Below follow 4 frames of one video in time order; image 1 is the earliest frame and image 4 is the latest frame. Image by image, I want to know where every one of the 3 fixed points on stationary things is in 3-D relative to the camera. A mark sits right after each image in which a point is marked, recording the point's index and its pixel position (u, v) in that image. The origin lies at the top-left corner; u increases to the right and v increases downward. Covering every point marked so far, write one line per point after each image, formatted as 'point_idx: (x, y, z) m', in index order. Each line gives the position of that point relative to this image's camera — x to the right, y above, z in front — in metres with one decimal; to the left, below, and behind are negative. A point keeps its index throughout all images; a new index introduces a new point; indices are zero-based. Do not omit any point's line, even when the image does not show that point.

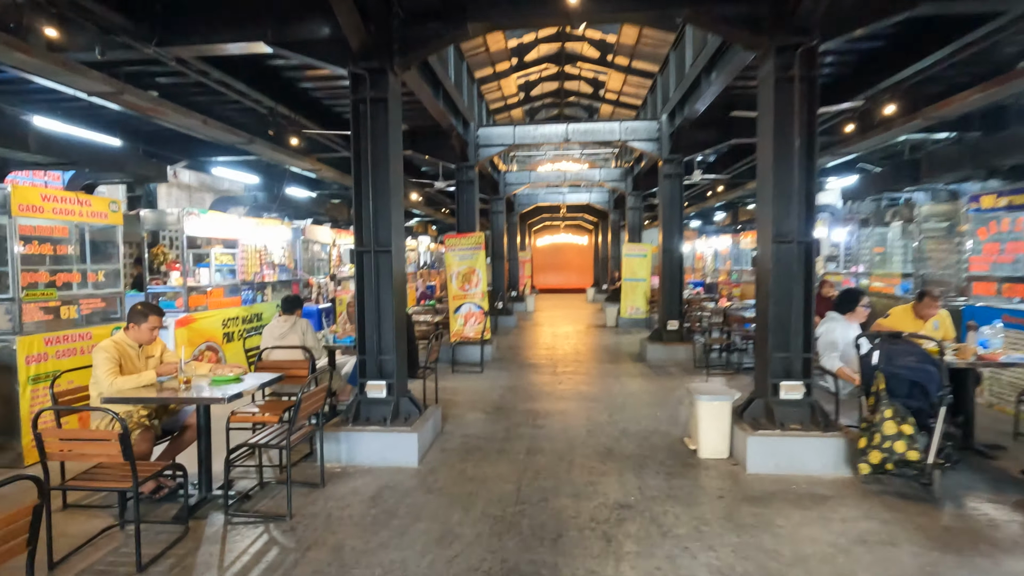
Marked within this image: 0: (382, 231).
0: (-1.2, +0.5, +4.9) m
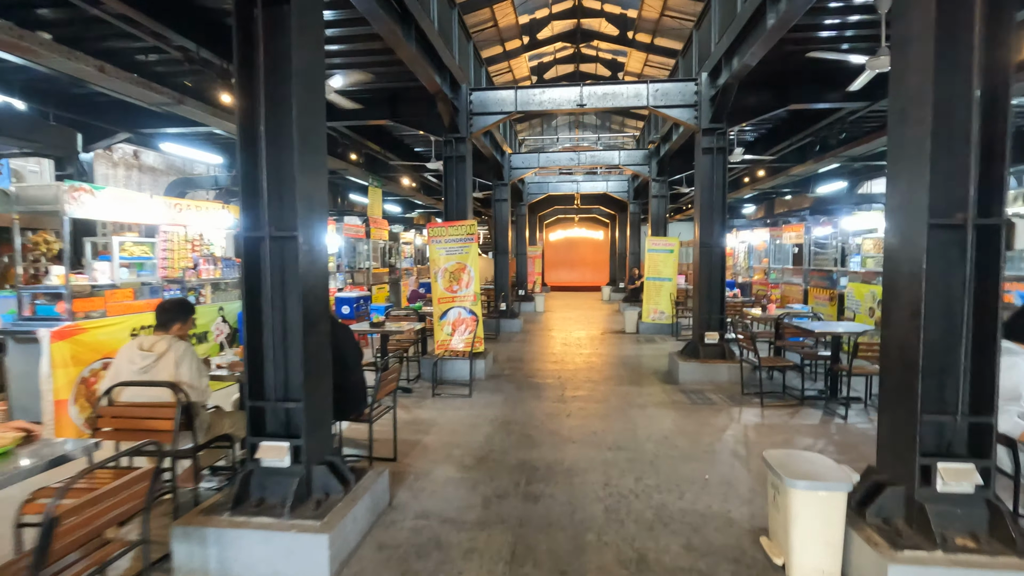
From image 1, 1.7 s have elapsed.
0: (-1.3, +0.5, +3.1) m
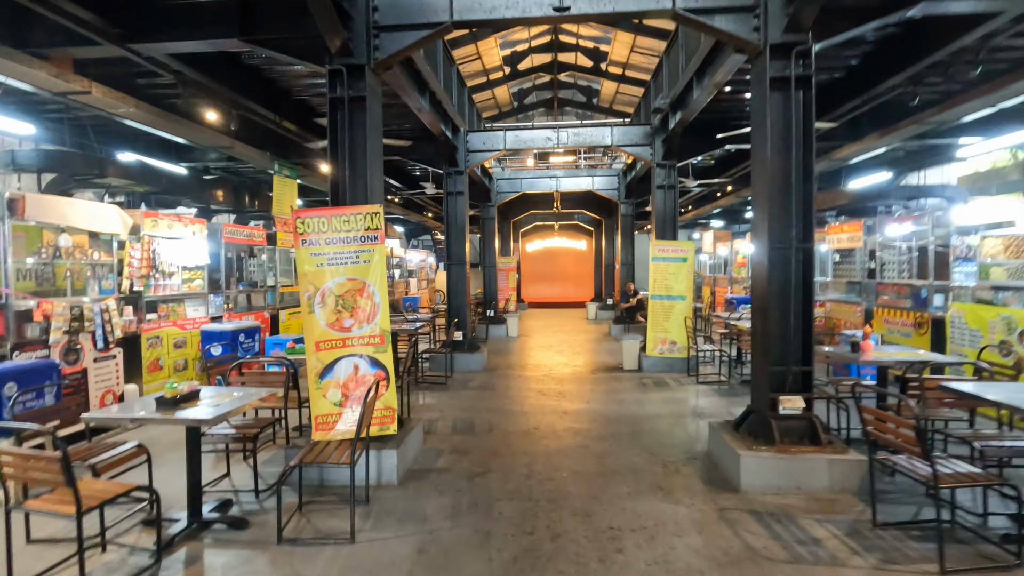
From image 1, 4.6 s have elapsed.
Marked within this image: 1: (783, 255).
0: (-1.7, +0.3, -0.1) m
1: (+2.2, +0.3, +4.4) m
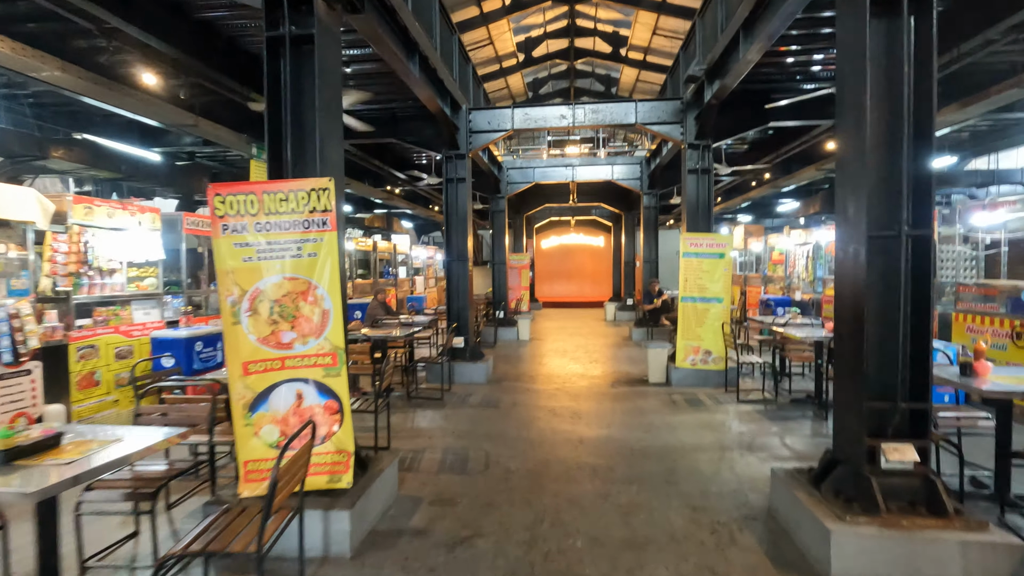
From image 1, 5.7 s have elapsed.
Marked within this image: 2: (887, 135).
0: (-1.9, +0.3, -1.3) m
1: (+2.2, +0.3, +3.1) m
2: (+2.2, +0.9, +3.1) m
